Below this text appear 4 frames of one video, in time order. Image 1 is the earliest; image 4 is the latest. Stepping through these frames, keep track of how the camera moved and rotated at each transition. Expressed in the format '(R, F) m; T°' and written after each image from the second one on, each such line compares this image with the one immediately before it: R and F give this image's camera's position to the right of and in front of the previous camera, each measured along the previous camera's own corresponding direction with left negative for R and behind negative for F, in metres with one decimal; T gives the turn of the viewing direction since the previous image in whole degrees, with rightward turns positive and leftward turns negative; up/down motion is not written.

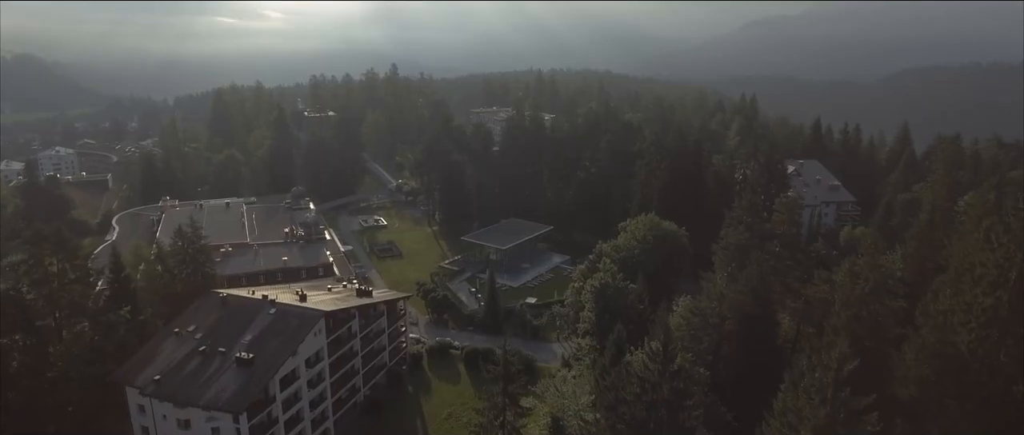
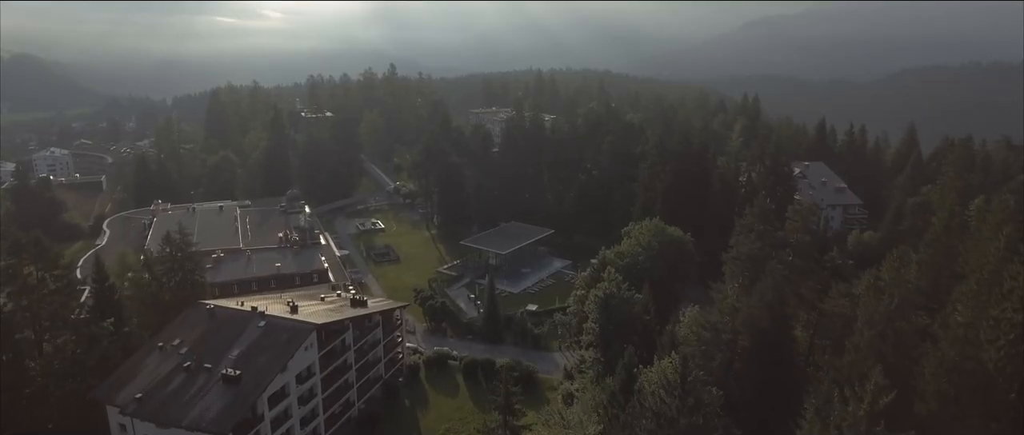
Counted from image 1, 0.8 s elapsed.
(-0.1, +1.7) m; 0°
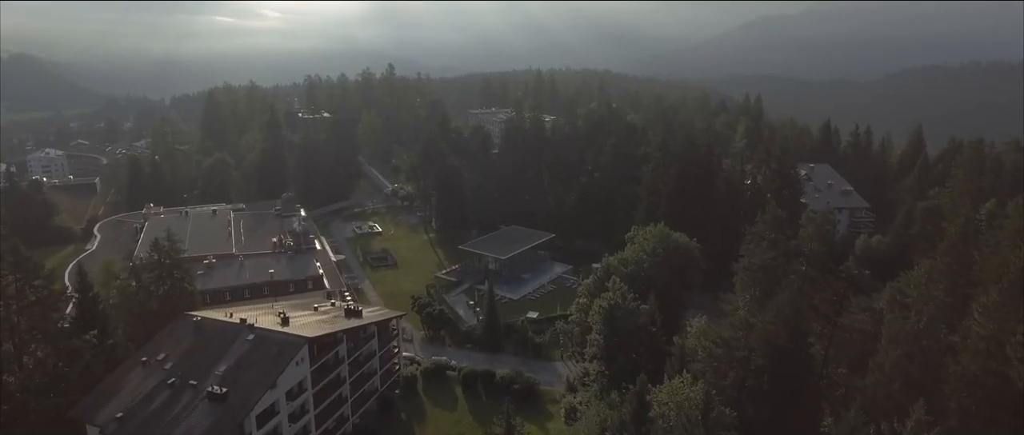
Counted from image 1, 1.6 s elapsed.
(-0.1, +1.6) m; 0°
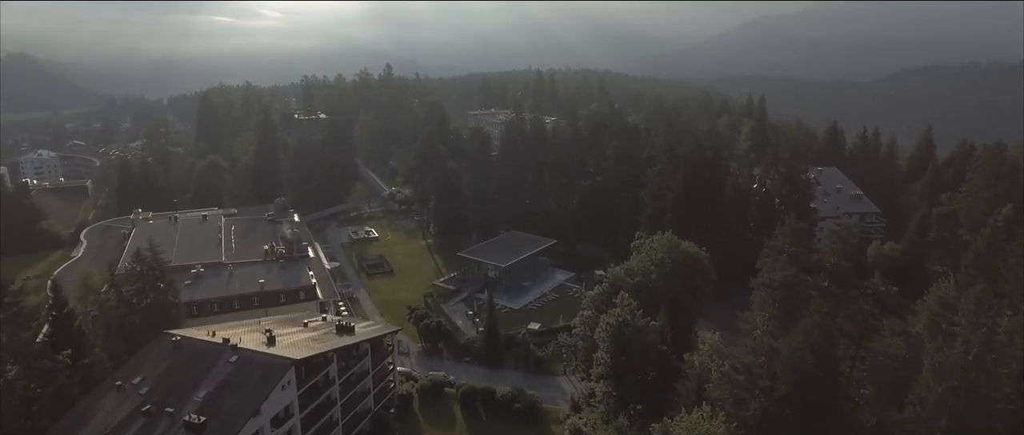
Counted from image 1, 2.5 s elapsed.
(-0.1, +2.3) m; 0°
